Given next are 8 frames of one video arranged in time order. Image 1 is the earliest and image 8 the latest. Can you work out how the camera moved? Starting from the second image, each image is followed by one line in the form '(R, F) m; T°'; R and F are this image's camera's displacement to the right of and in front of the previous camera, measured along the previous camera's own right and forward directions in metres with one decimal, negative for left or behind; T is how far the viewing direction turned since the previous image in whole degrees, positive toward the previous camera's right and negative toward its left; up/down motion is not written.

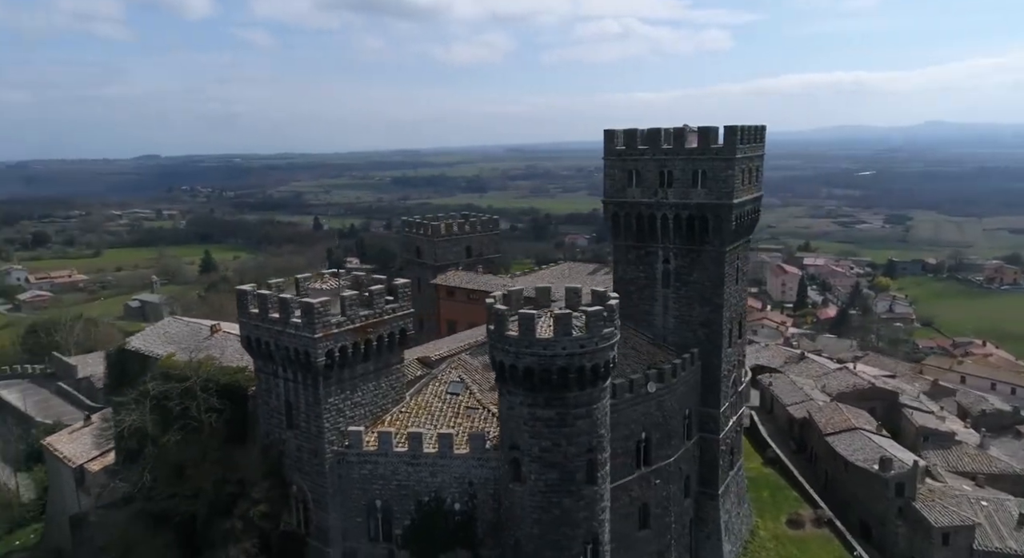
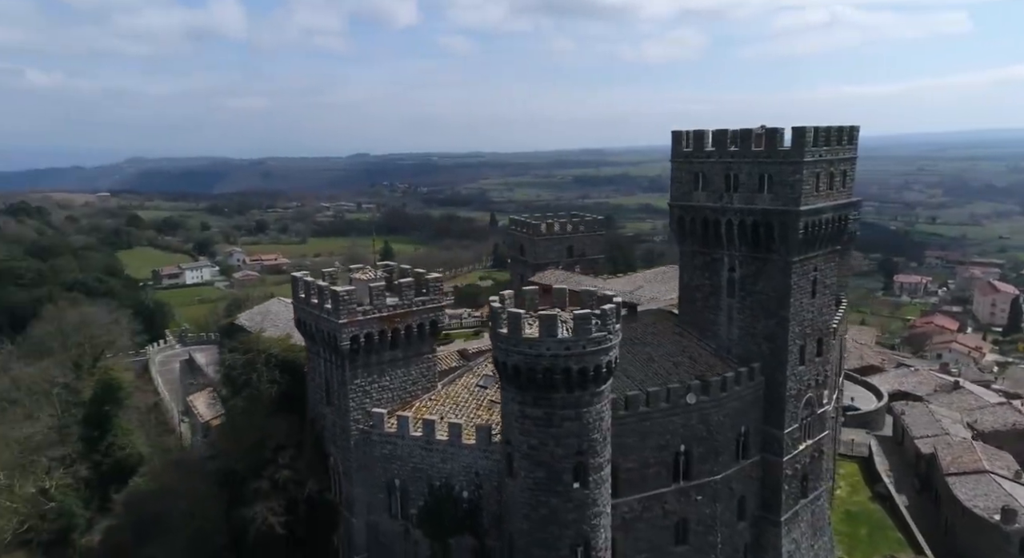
(+5.6, +0.1) m; -16°
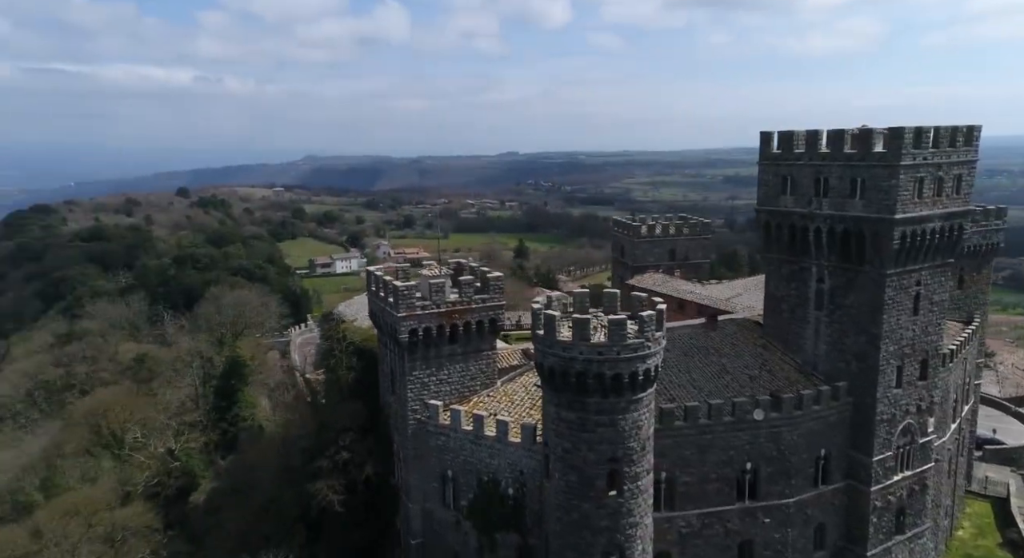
(+3.1, +0.3) m; -12°
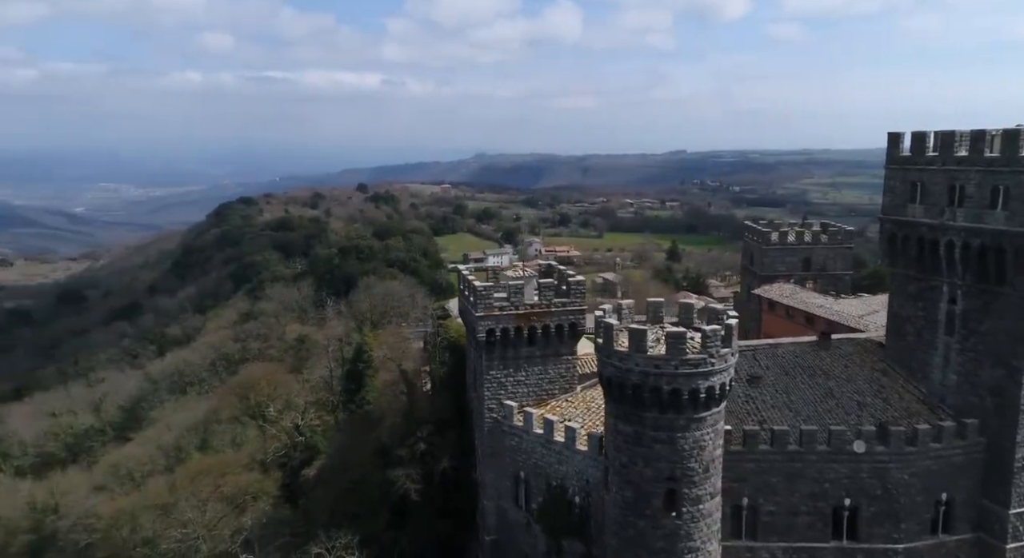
(+2.8, +0.7) m; -13°
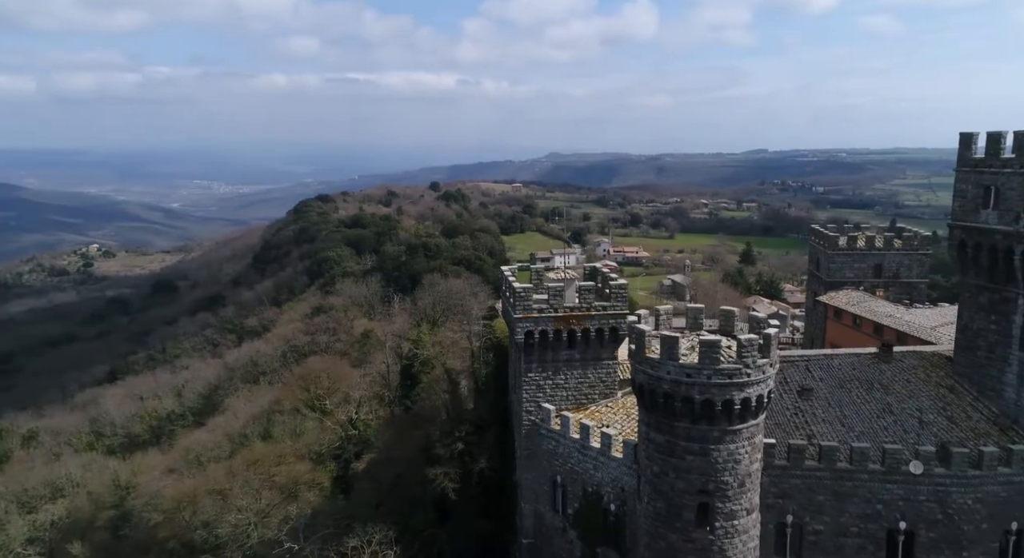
(+1.1, +0.4) m; -6°
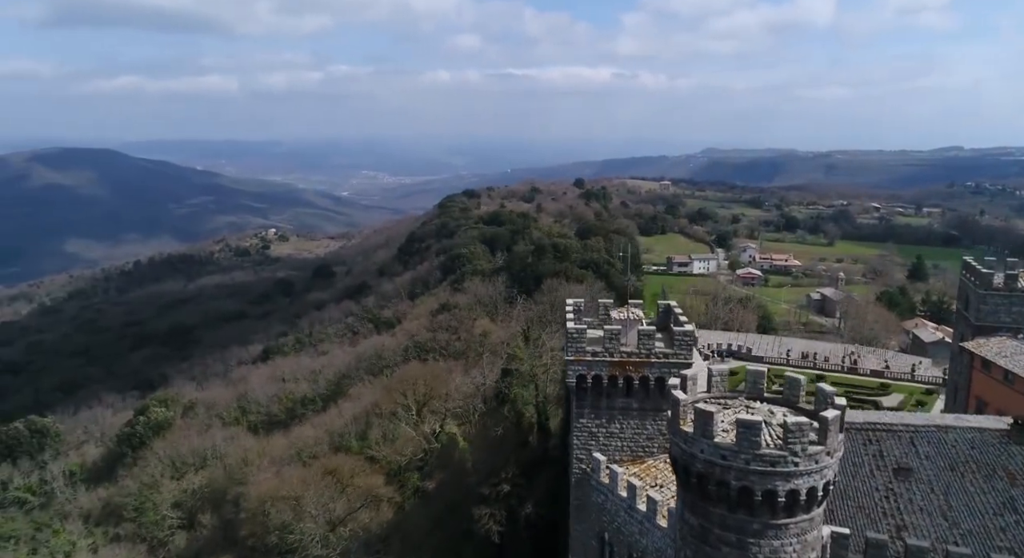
(+2.9, +1.9) m; -12°
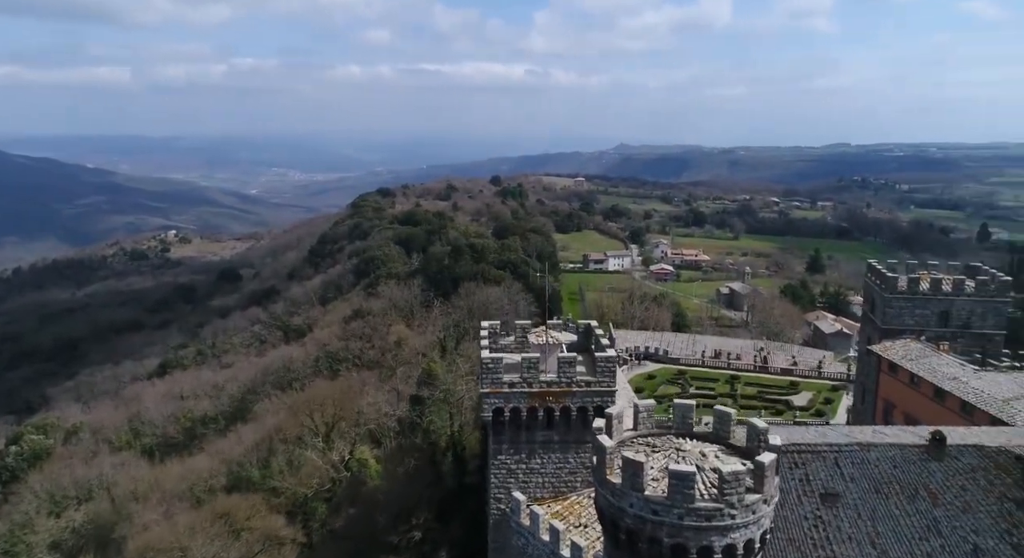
(+0.3, +1.7) m; +6°
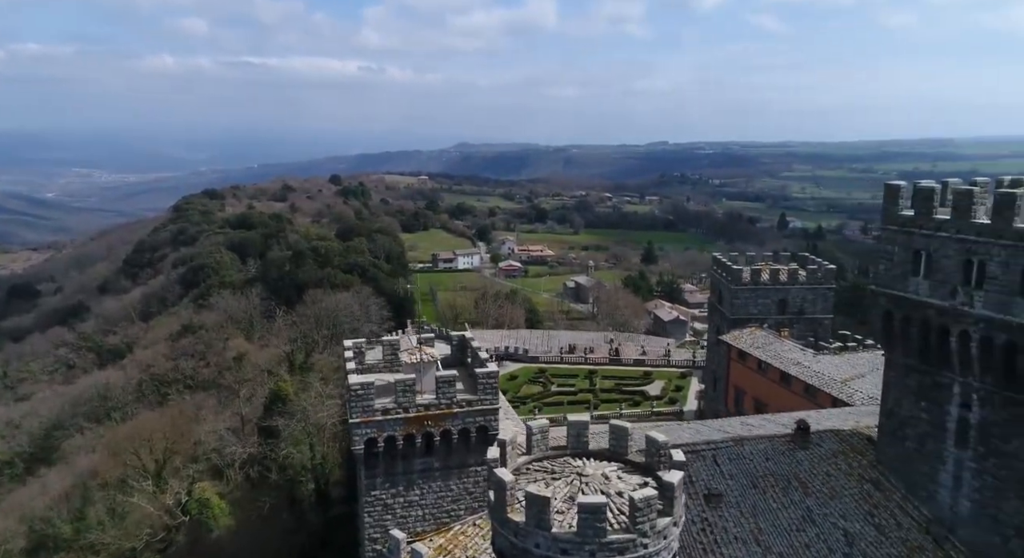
(-0.6, +1.7) m; +12°
